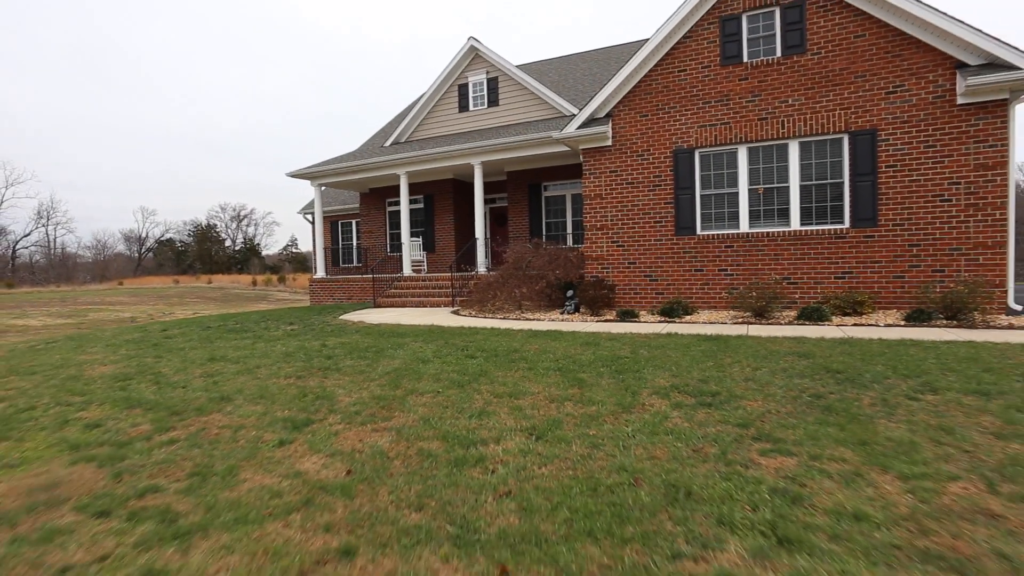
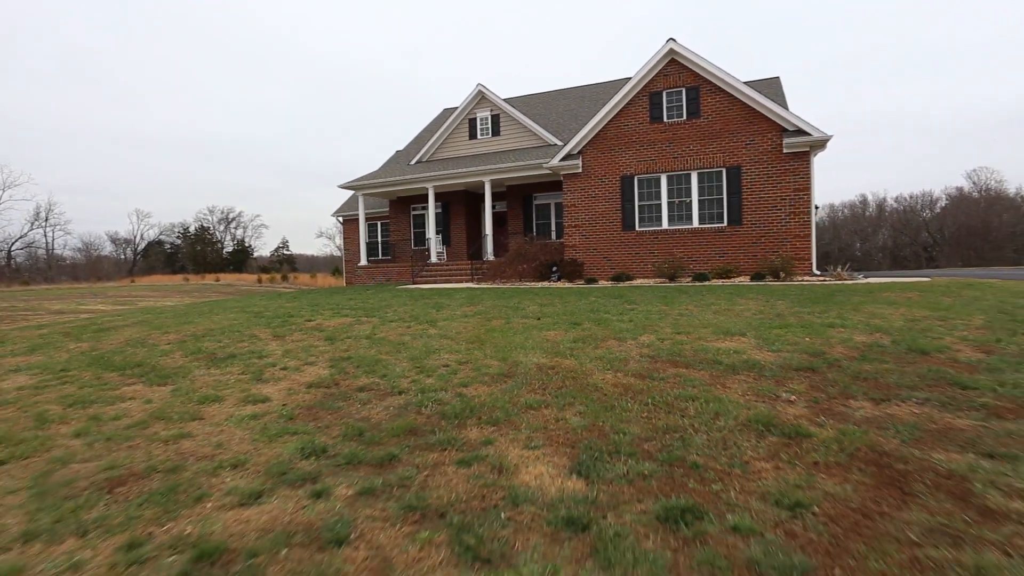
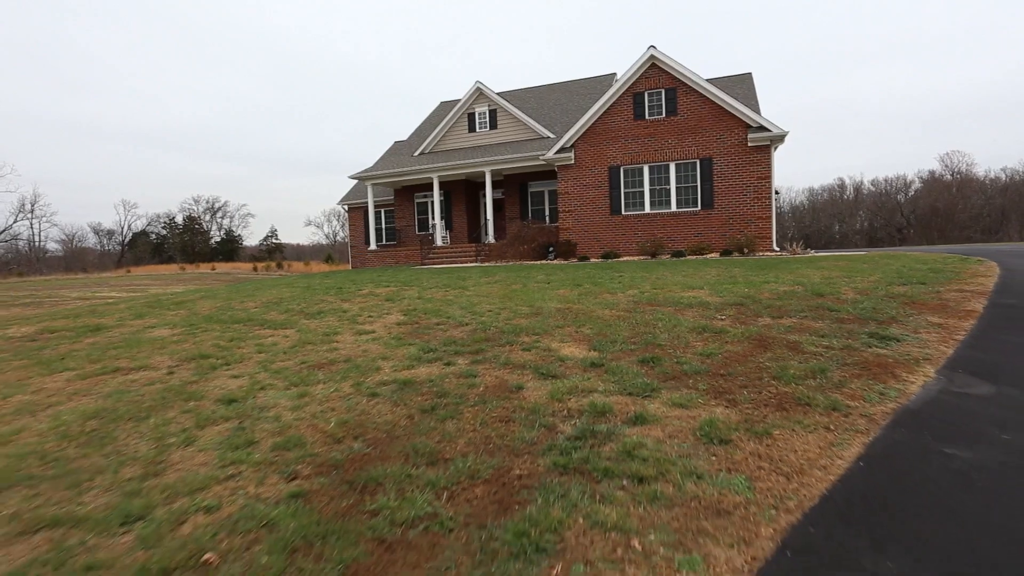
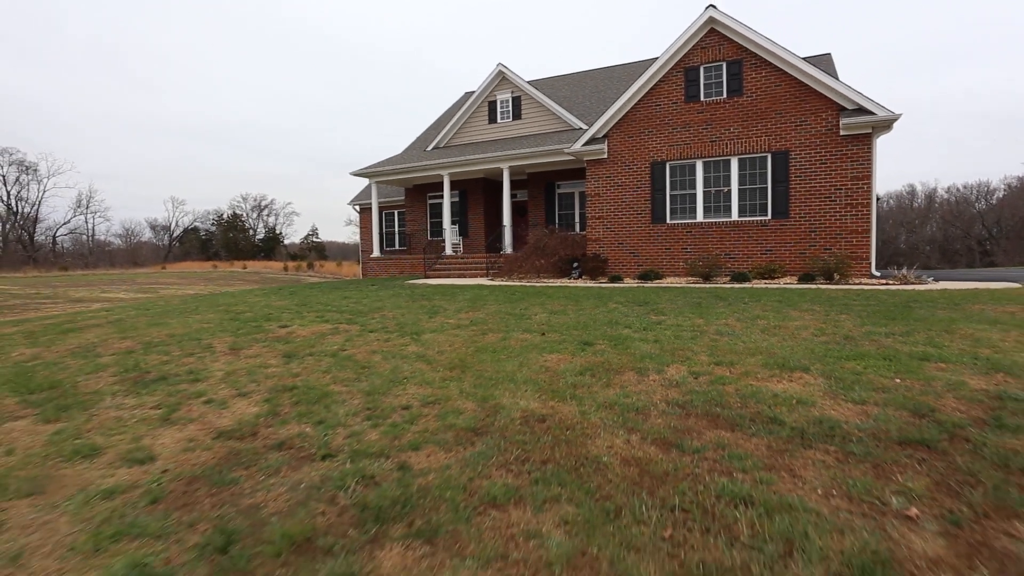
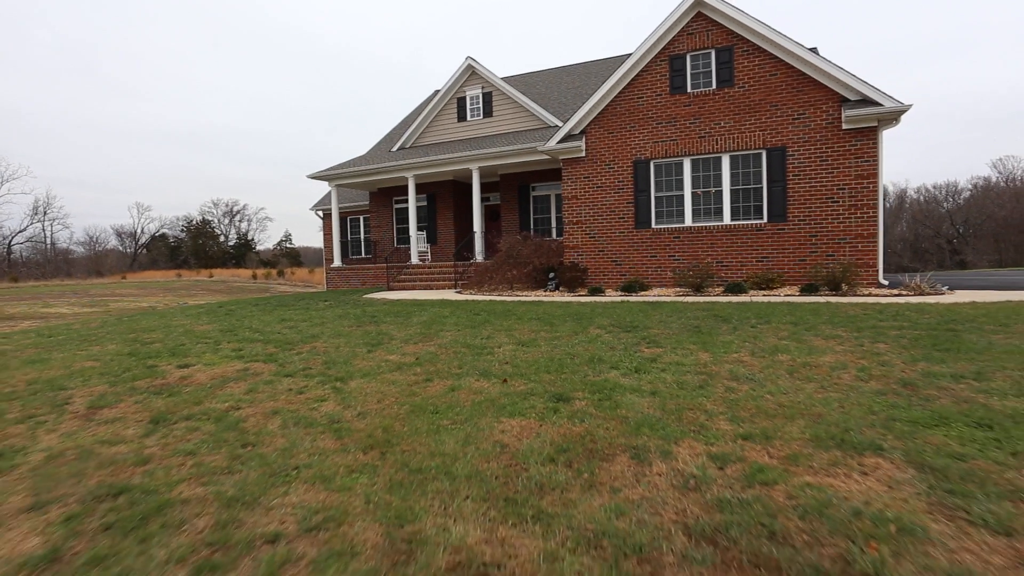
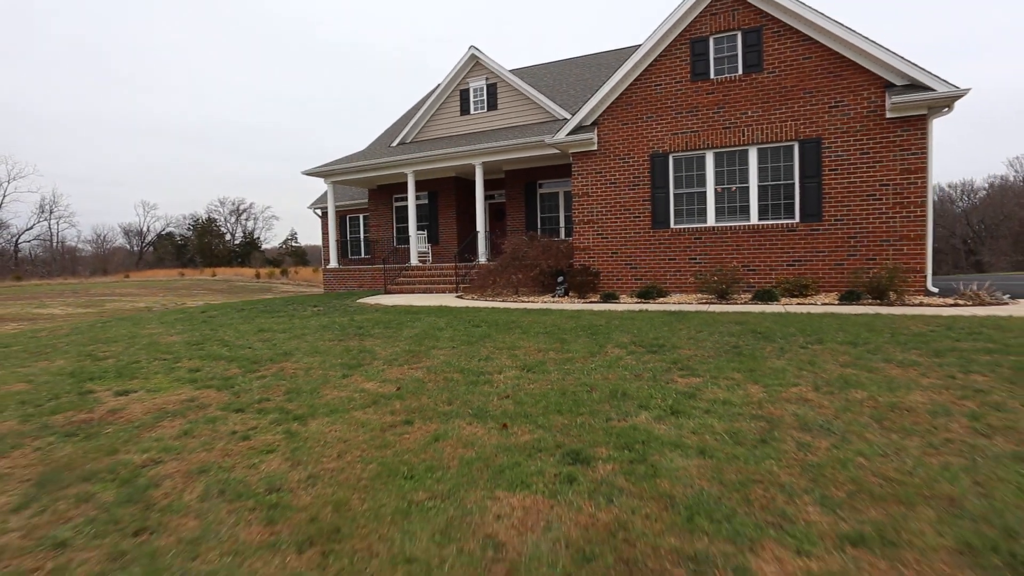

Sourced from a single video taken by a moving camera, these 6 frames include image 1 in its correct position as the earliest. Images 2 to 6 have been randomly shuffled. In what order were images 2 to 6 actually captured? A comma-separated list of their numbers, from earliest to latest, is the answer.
6, 5, 4, 2, 3
